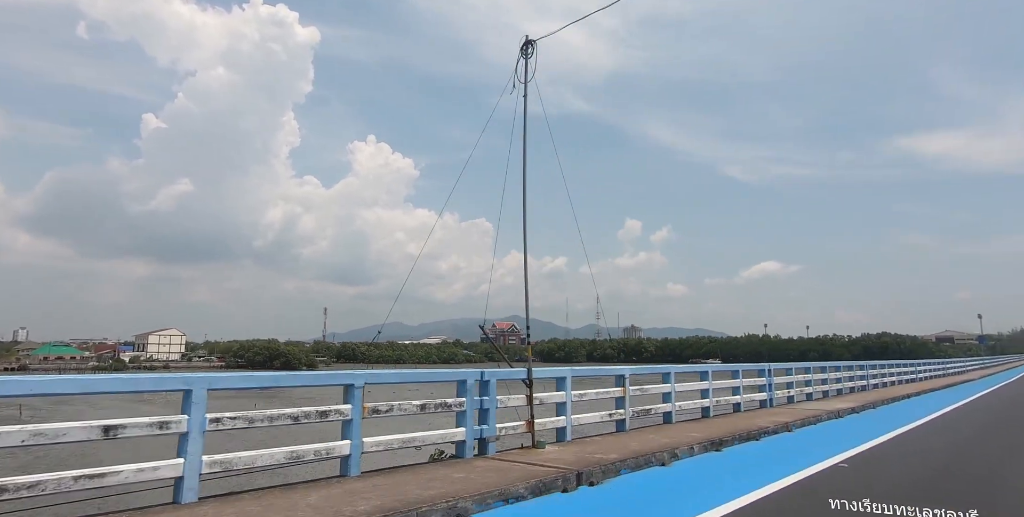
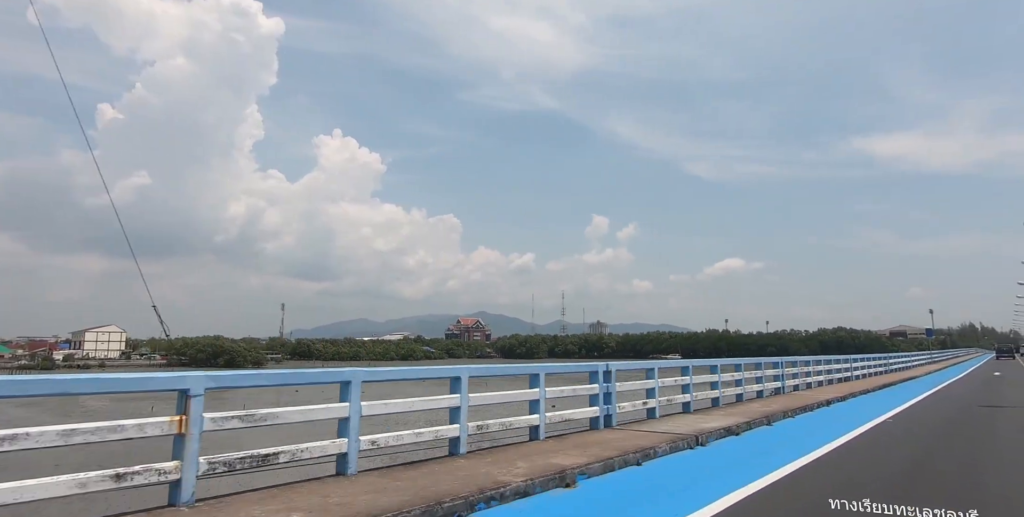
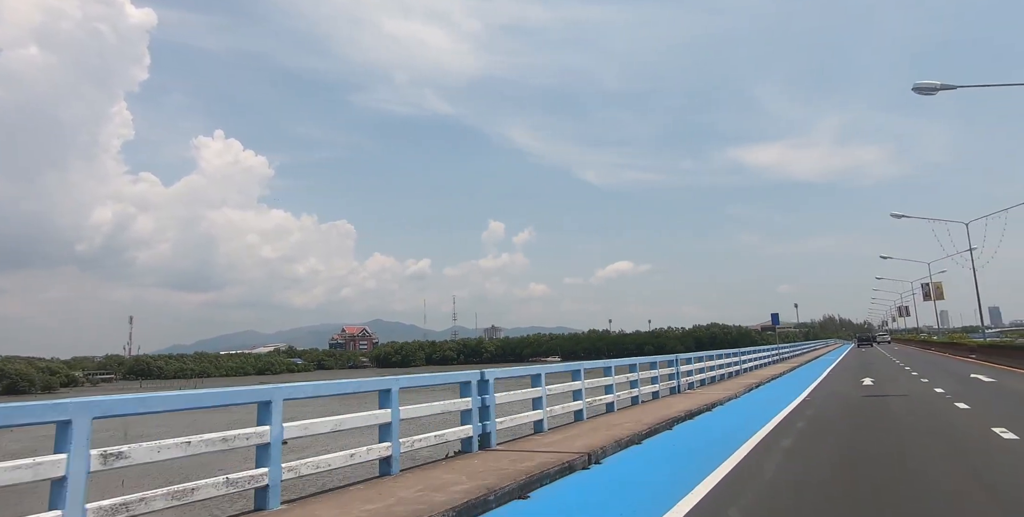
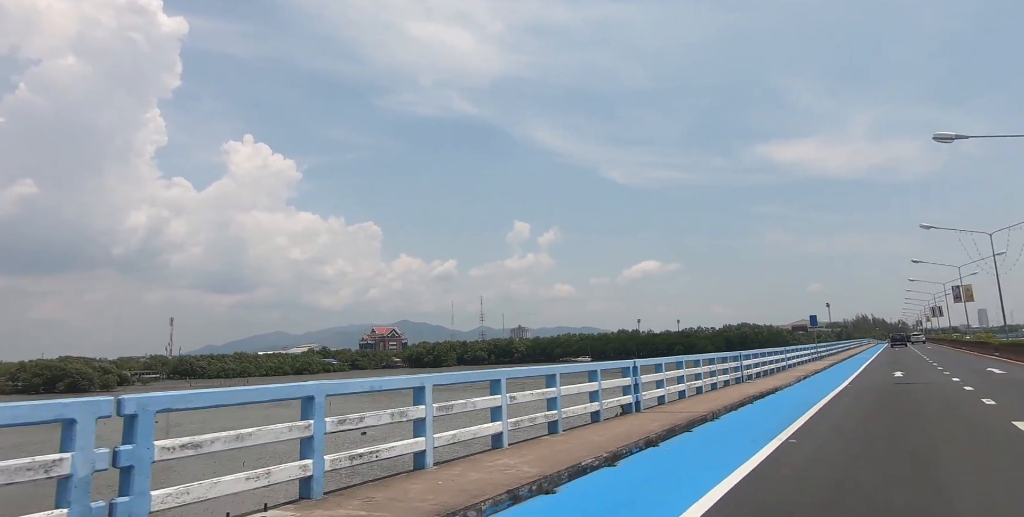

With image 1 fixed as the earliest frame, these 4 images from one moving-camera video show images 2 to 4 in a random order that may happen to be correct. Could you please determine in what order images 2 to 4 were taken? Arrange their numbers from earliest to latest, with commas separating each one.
2, 4, 3
